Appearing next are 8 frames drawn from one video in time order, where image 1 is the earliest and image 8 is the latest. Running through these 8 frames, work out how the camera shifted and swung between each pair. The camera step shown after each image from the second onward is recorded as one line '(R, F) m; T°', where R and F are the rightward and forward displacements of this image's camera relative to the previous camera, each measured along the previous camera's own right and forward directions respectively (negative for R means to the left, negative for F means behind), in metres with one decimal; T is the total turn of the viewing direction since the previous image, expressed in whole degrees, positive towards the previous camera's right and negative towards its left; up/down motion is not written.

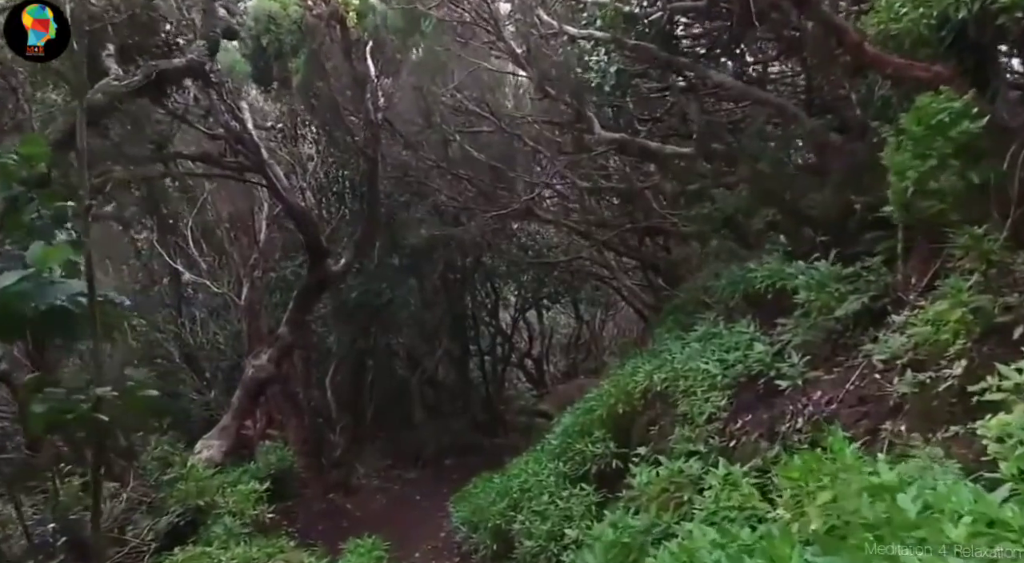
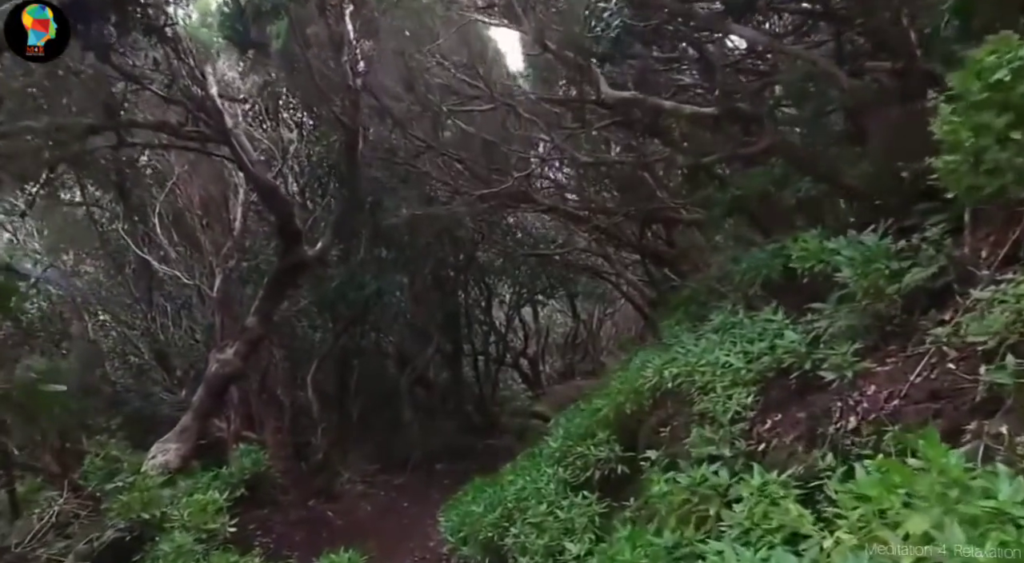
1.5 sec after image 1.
(0.0, +0.7) m; 0°
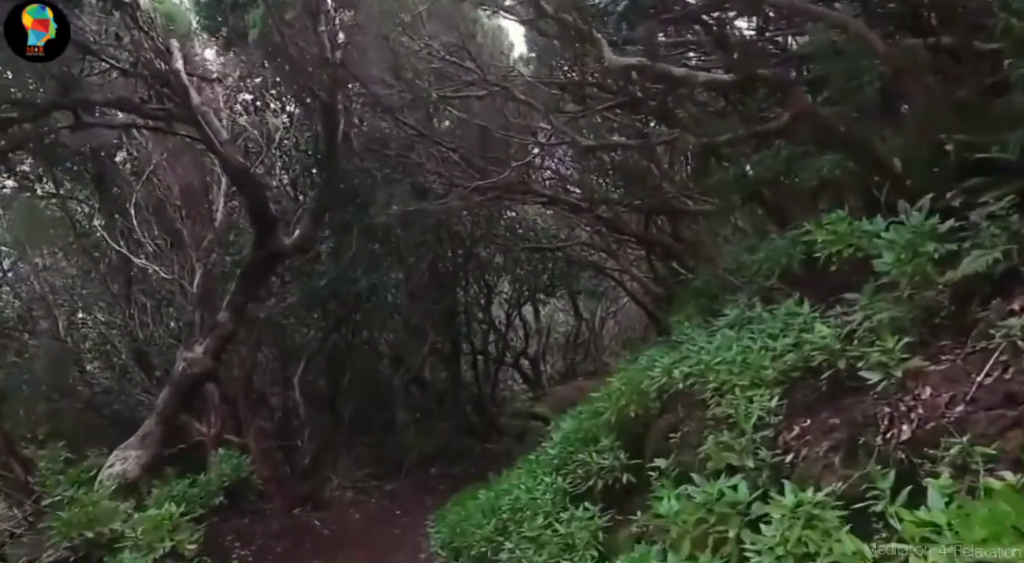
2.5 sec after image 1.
(+0.1, +0.6) m; 0°
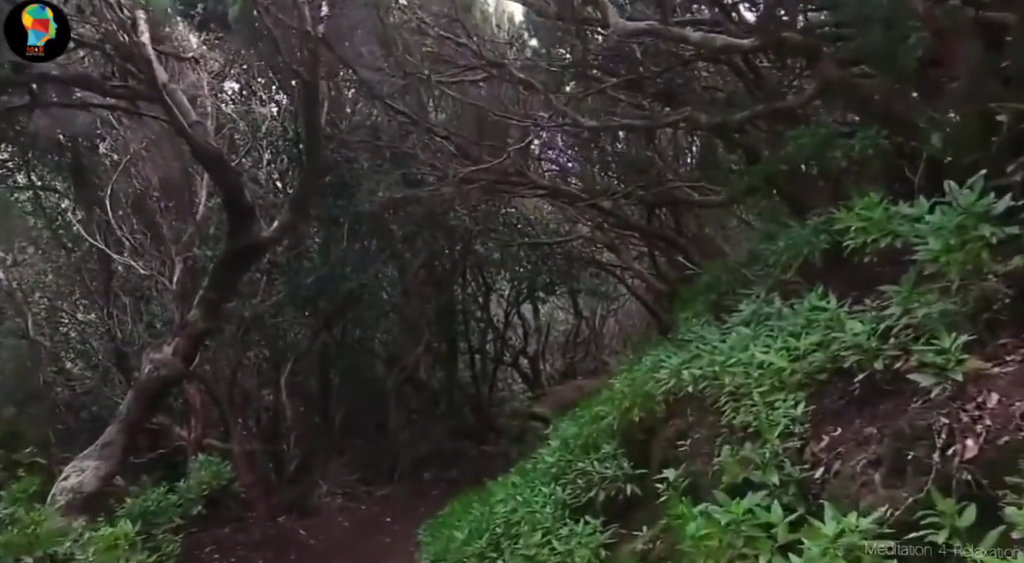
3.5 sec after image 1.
(0.0, +0.5) m; 0°
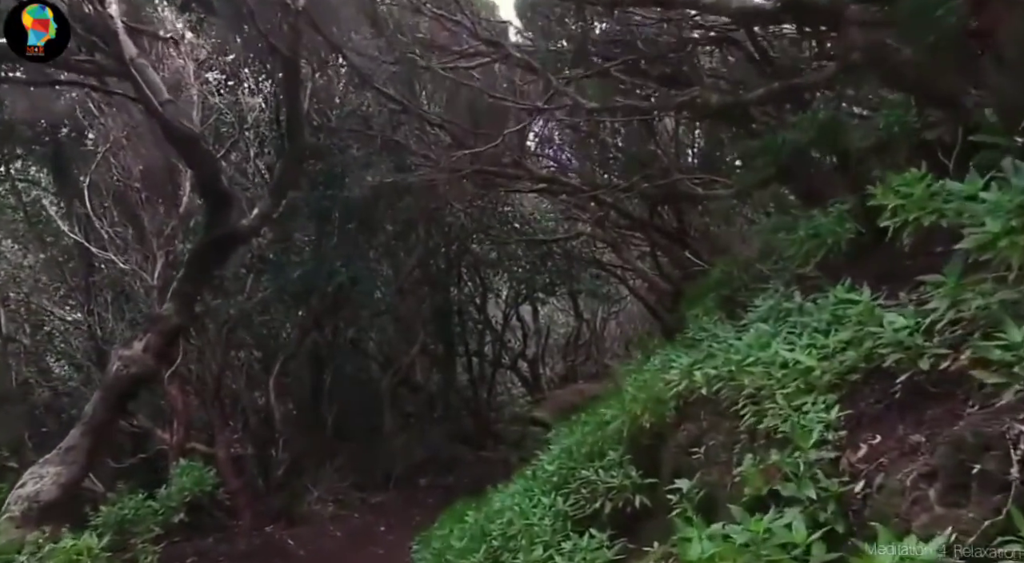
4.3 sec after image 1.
(0.0, +0.4) m; 0°
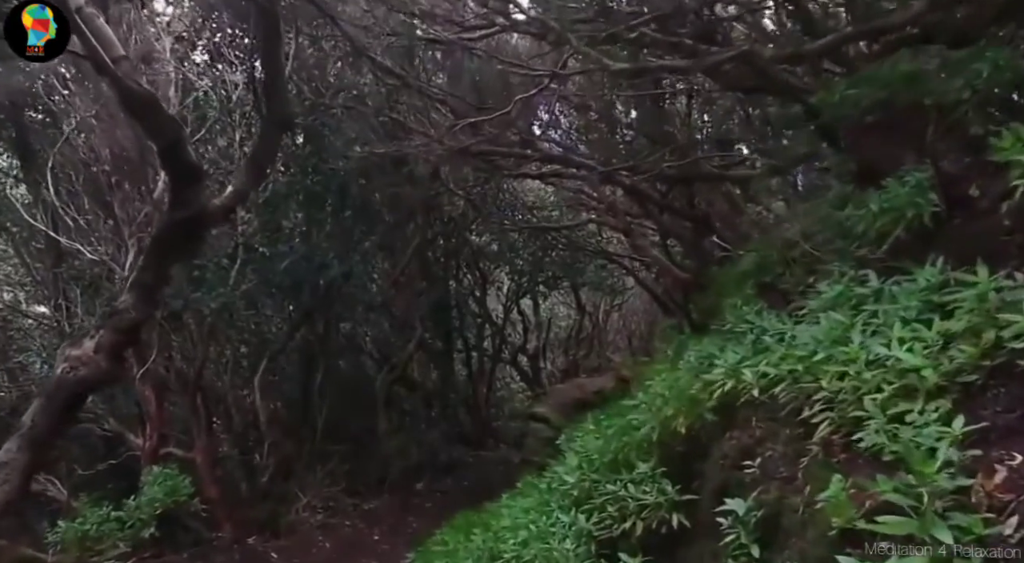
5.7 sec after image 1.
(-0.1, +0.7) m; 0°
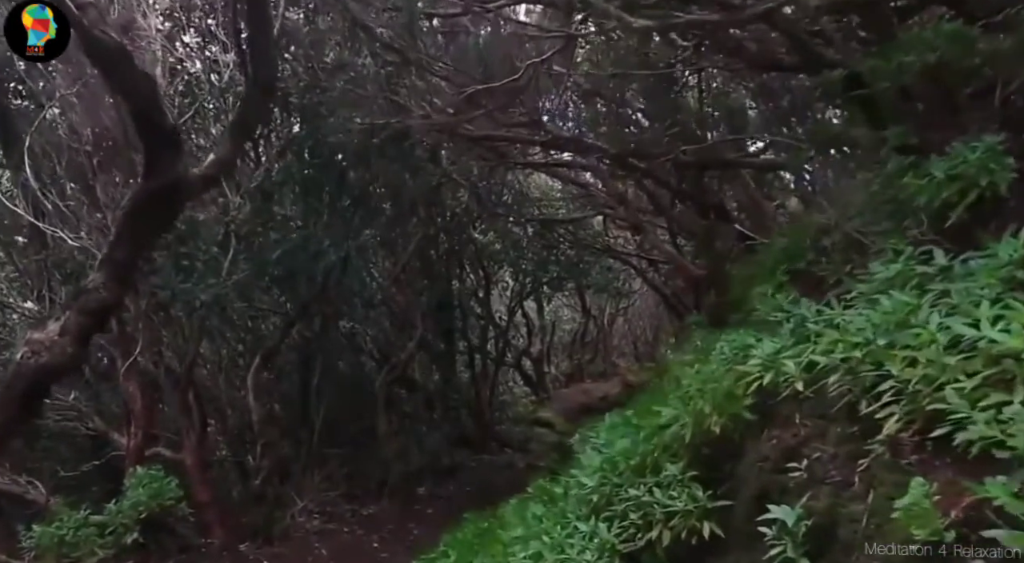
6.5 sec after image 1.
(0.0, +0.5) m; 0°
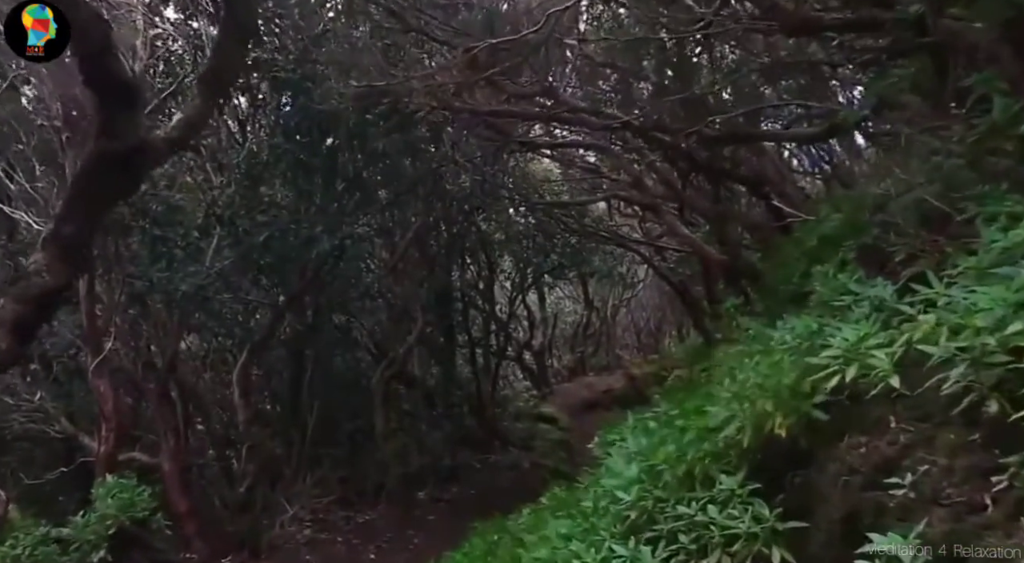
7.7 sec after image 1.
(-0.1, +0.7) m; 0°
